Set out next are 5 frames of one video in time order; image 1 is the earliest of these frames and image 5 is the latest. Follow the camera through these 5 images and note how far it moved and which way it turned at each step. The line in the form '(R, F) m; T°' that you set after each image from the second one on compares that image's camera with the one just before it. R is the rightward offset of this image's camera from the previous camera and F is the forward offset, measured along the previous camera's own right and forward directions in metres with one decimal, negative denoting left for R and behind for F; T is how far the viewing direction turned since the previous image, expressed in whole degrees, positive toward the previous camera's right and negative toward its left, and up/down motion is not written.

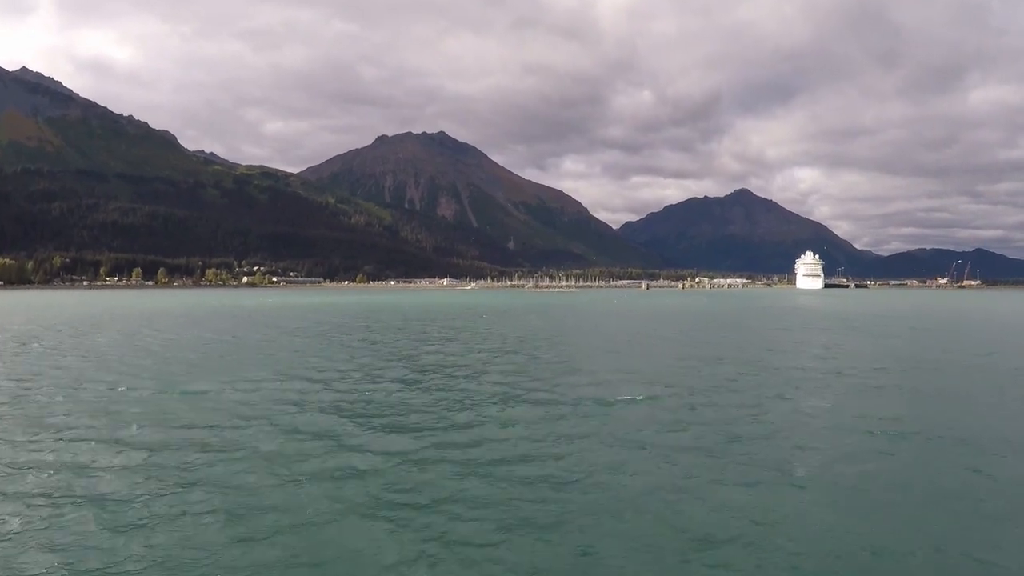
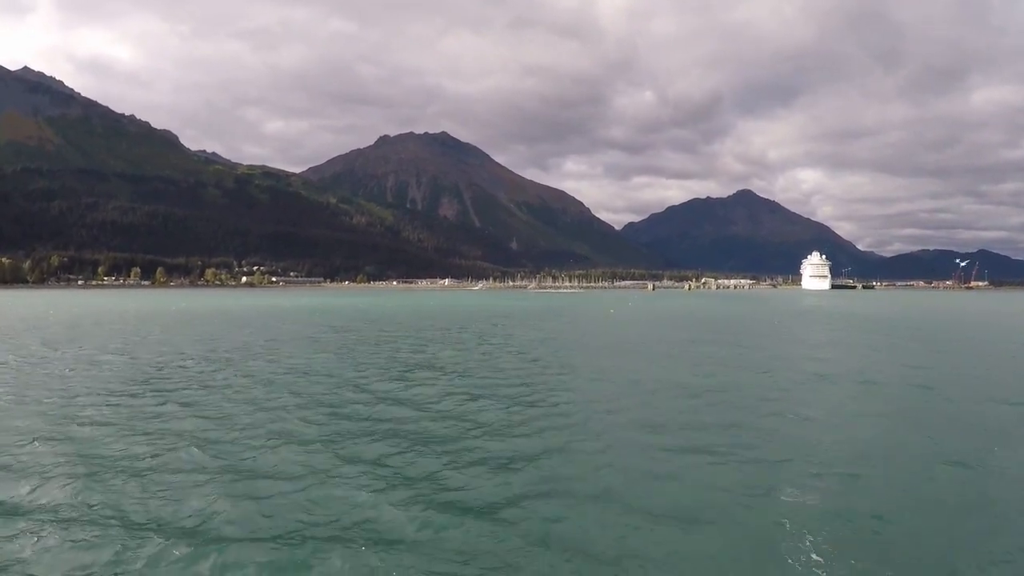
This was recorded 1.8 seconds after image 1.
(-0.8, +4.7) m; 0°
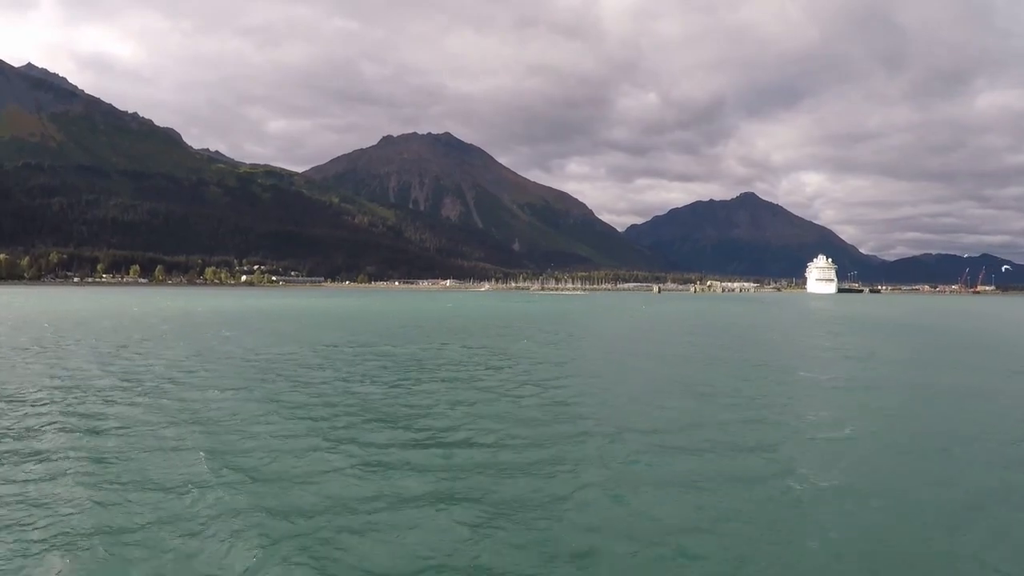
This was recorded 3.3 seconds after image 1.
(-0.9, +4.4) m; 0°
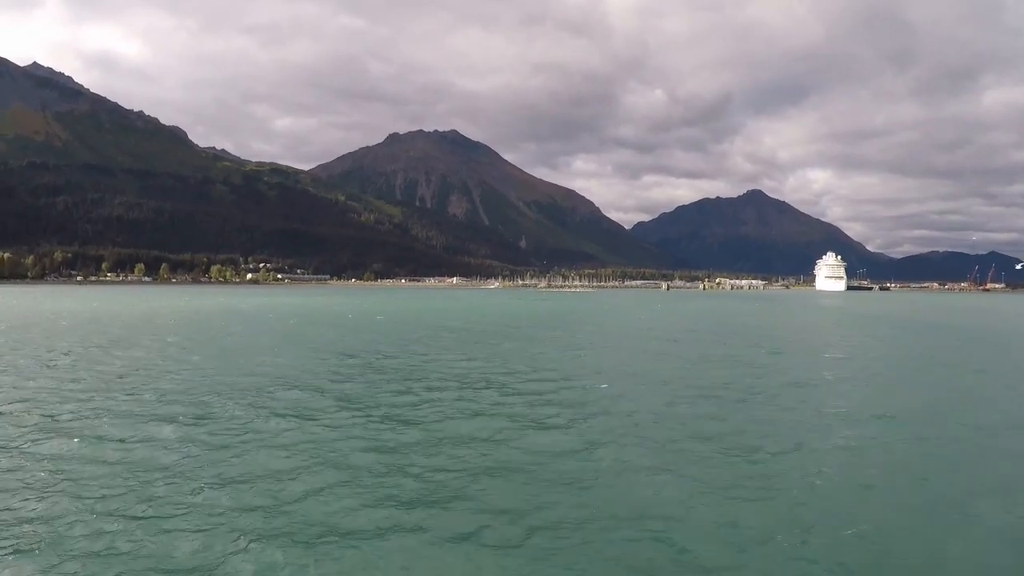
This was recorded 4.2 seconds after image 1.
(-0.9, +3.1) m; 0°
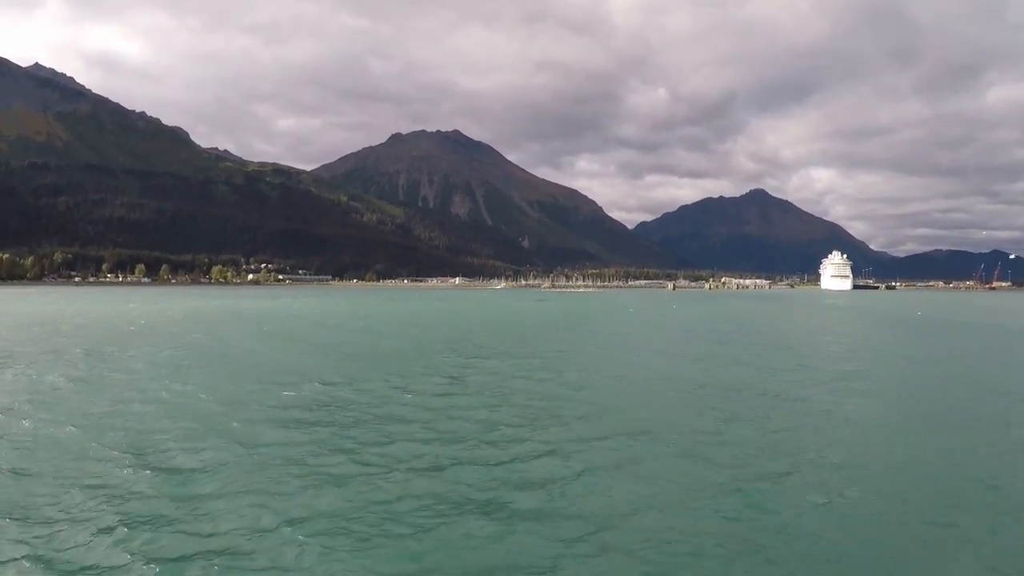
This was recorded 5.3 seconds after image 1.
(-0.6, +3.1) m; 0°
